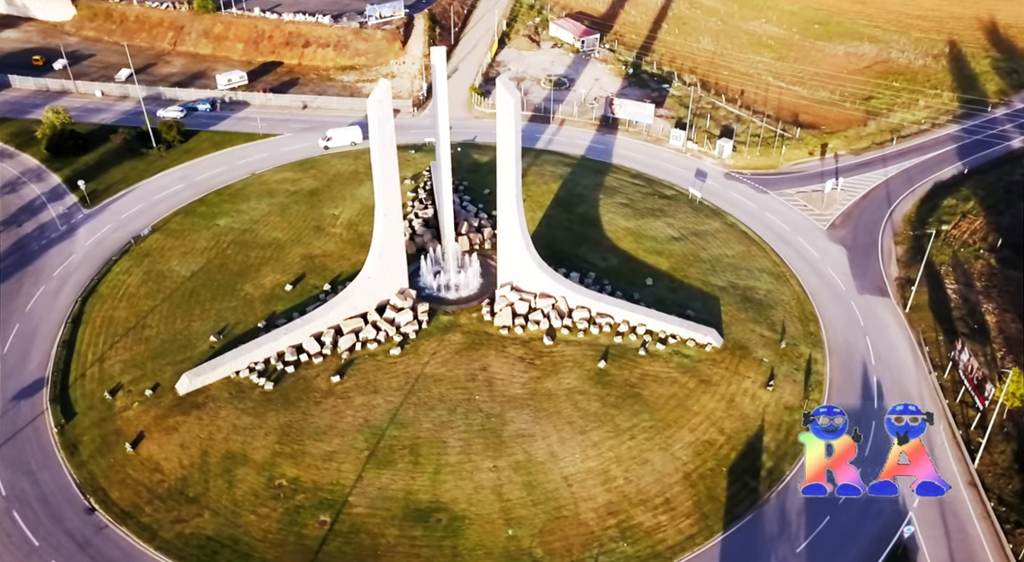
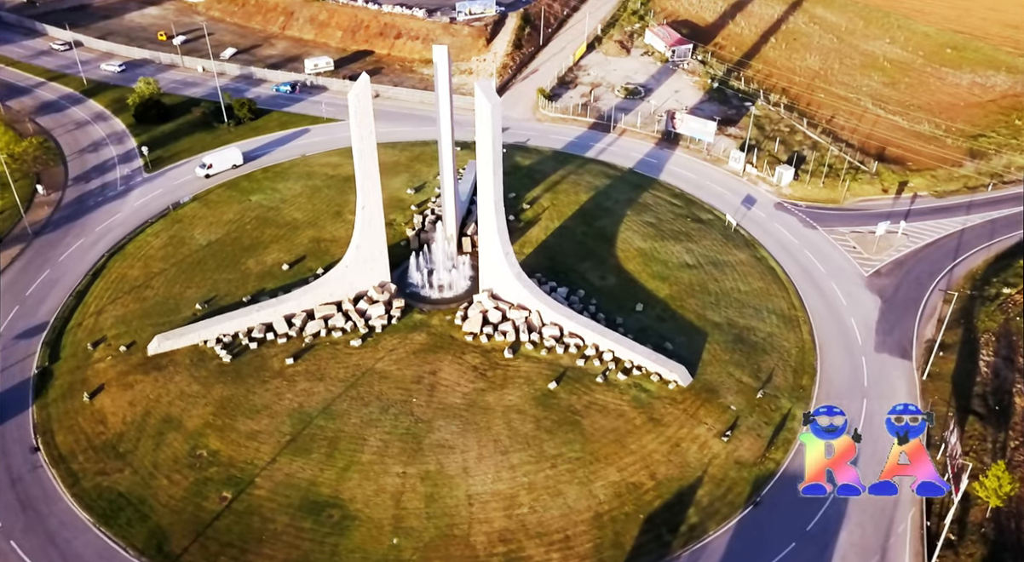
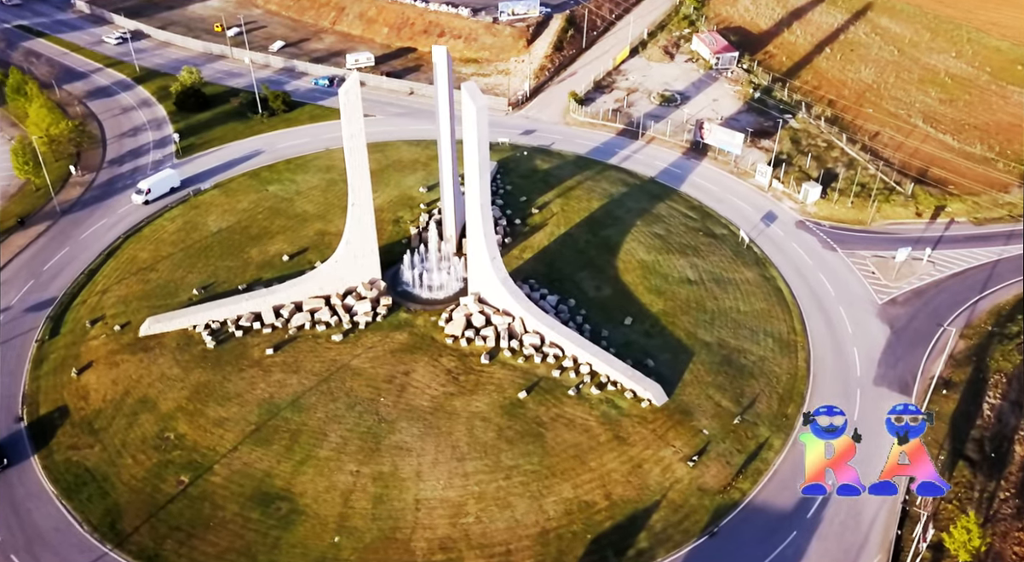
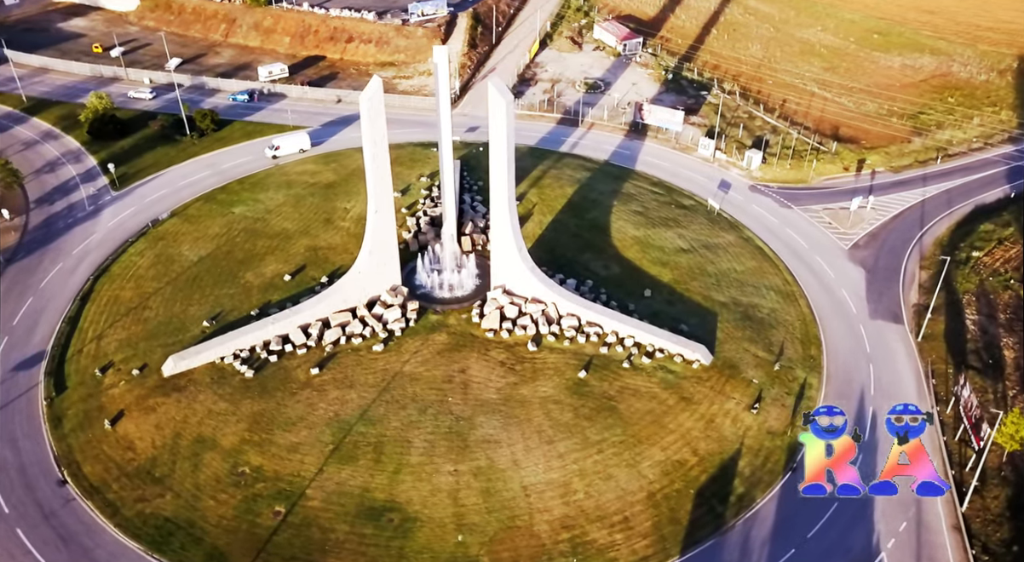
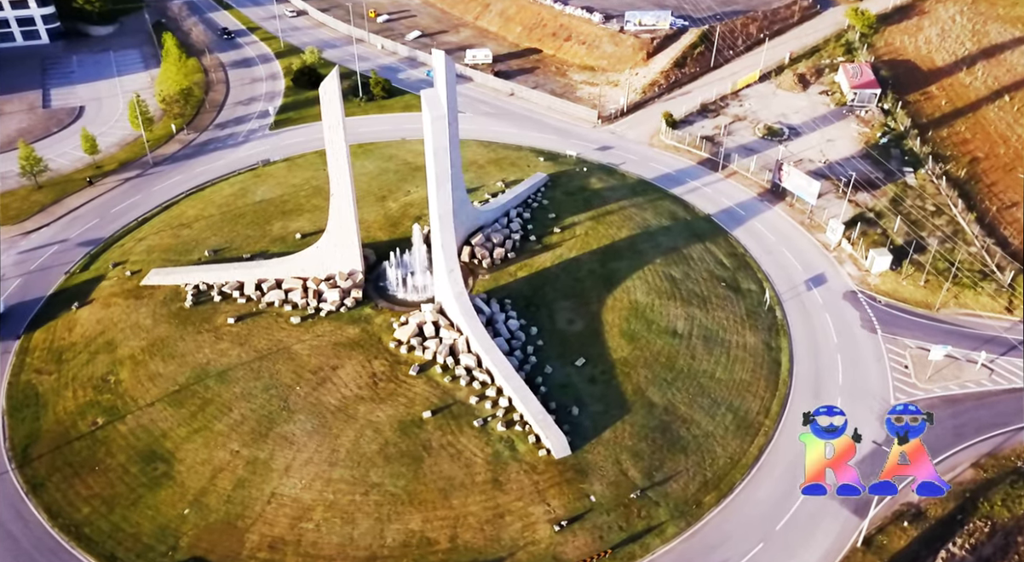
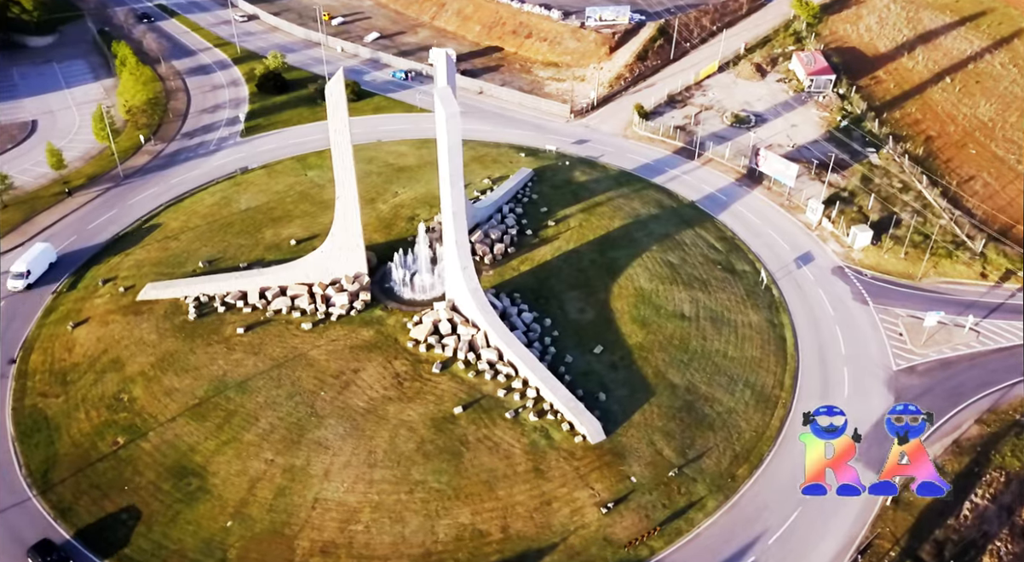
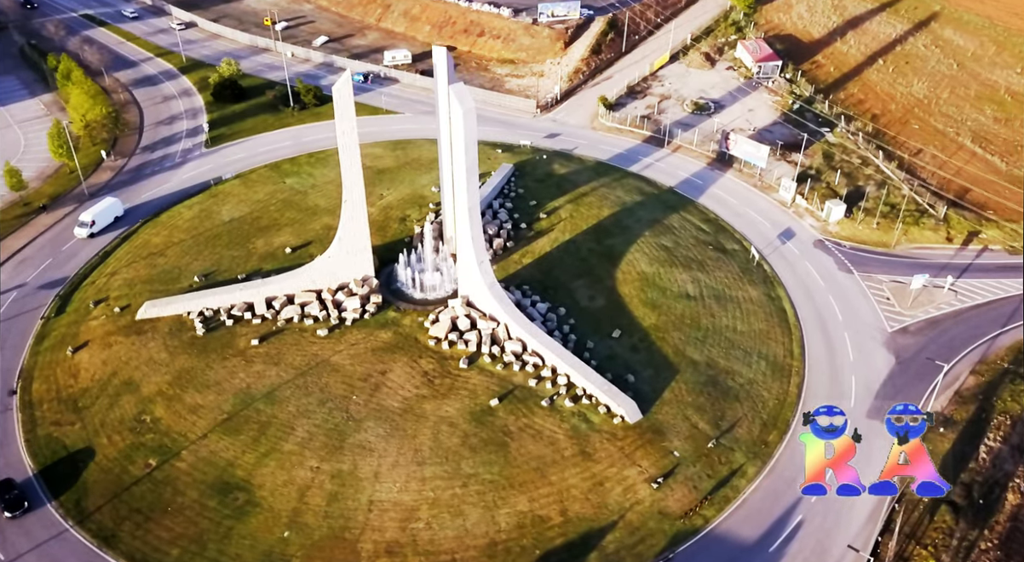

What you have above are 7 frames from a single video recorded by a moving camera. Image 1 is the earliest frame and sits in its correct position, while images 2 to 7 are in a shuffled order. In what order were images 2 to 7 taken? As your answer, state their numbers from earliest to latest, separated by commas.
4, 2, 3, 7, 6, 5
